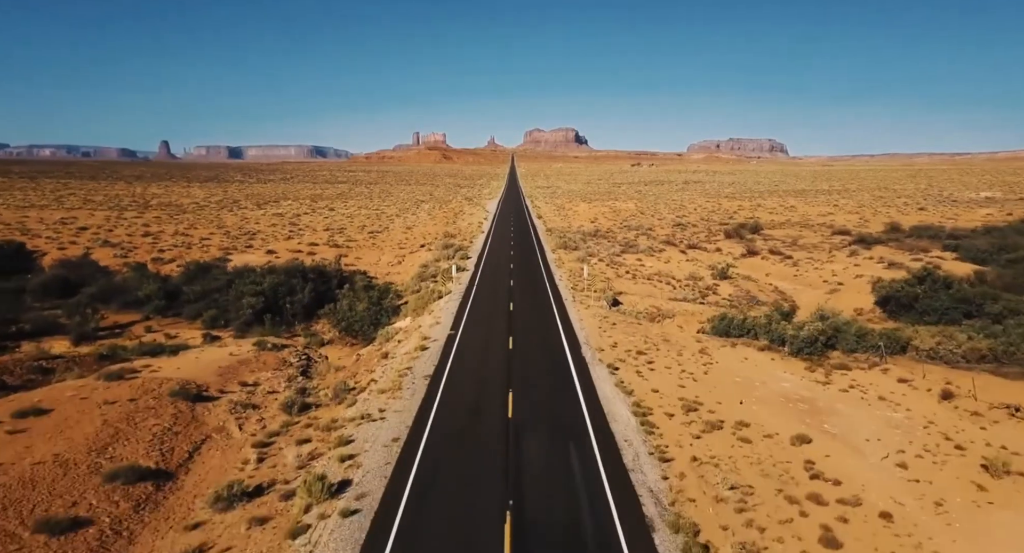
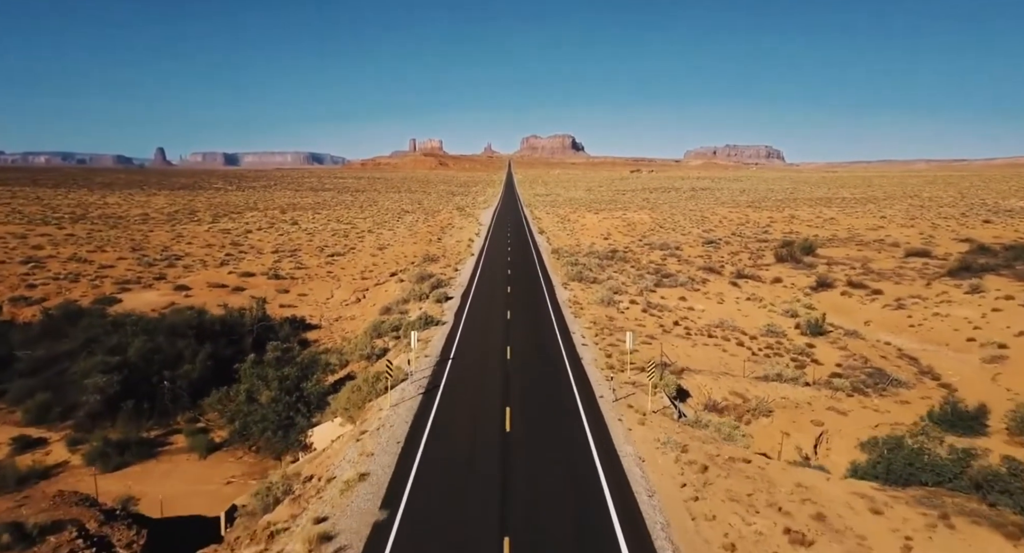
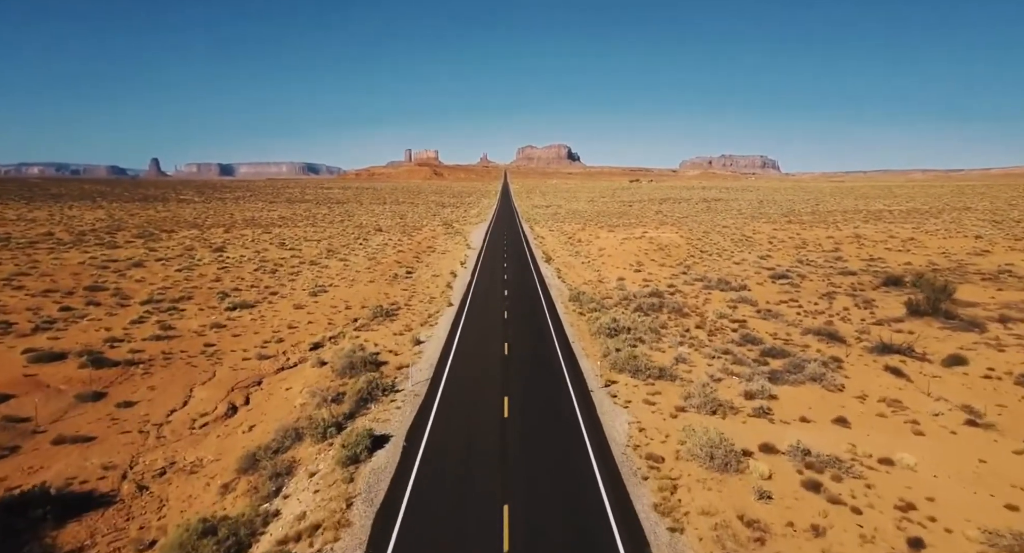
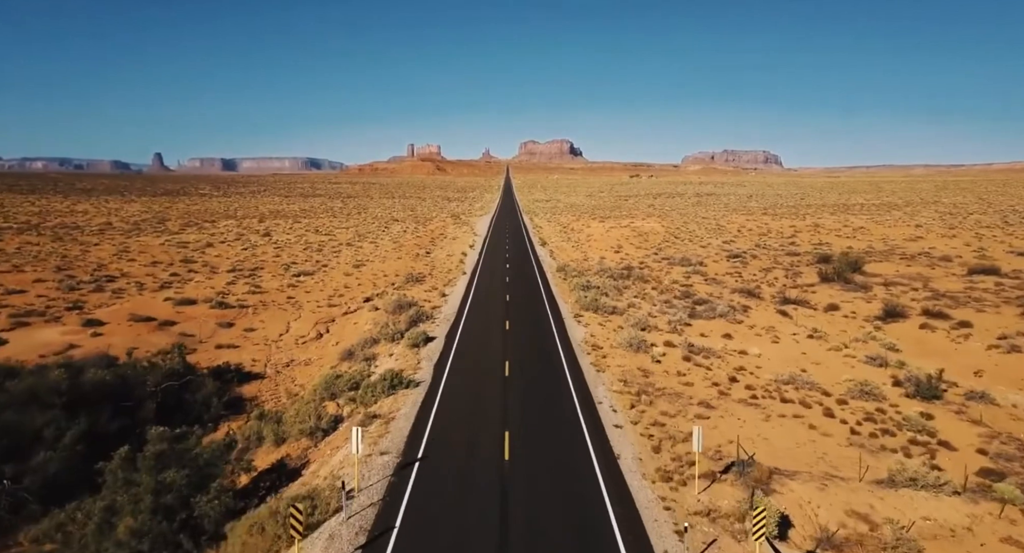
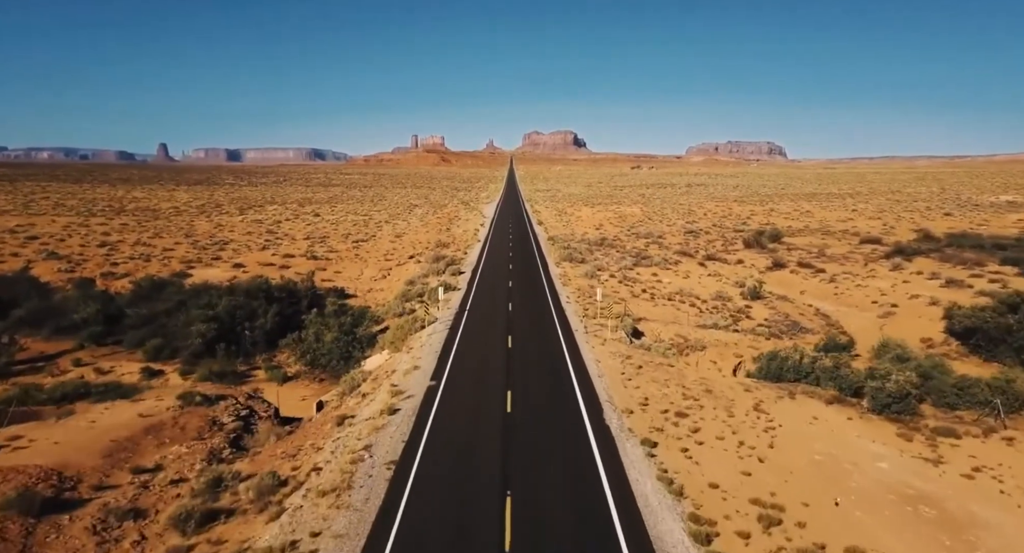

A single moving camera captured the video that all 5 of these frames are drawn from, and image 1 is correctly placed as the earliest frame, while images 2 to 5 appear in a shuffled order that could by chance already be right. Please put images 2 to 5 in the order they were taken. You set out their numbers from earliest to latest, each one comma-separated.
5, 2, 4, 3
